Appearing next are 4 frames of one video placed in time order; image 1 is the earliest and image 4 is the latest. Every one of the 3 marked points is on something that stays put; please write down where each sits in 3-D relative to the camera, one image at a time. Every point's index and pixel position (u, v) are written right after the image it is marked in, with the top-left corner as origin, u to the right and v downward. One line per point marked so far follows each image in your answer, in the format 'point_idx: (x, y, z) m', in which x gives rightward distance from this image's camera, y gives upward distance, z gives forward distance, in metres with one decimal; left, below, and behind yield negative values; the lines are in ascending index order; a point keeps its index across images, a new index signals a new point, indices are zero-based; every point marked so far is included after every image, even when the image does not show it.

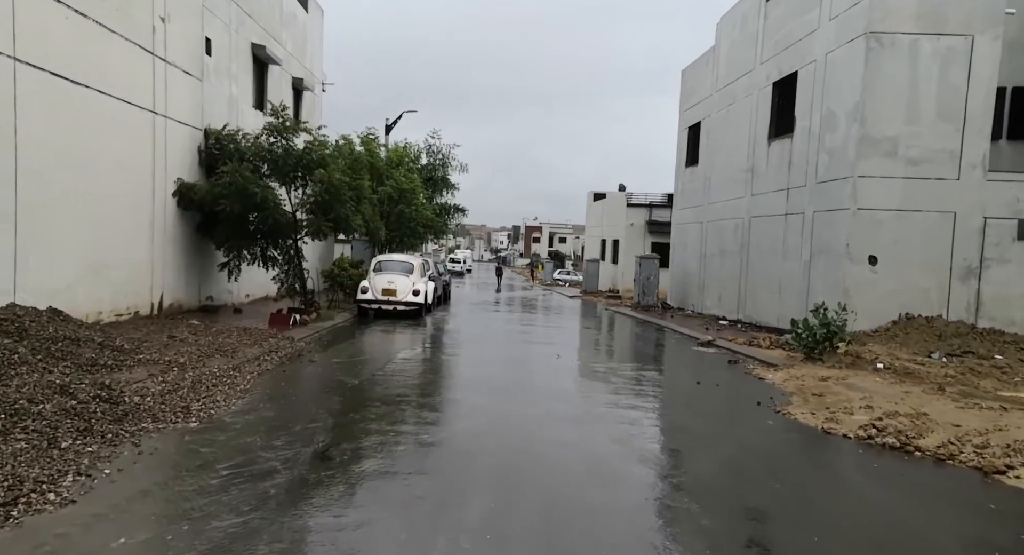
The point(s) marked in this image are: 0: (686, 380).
0: (+2.9, -1.7, +12.7) m
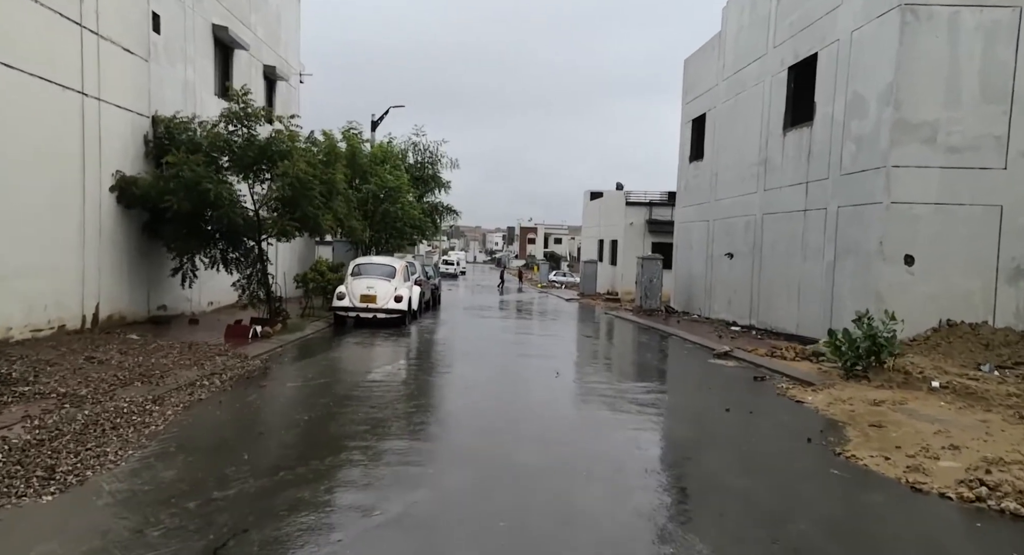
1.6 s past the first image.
0: (+2.8, -1.8, +10.7) m
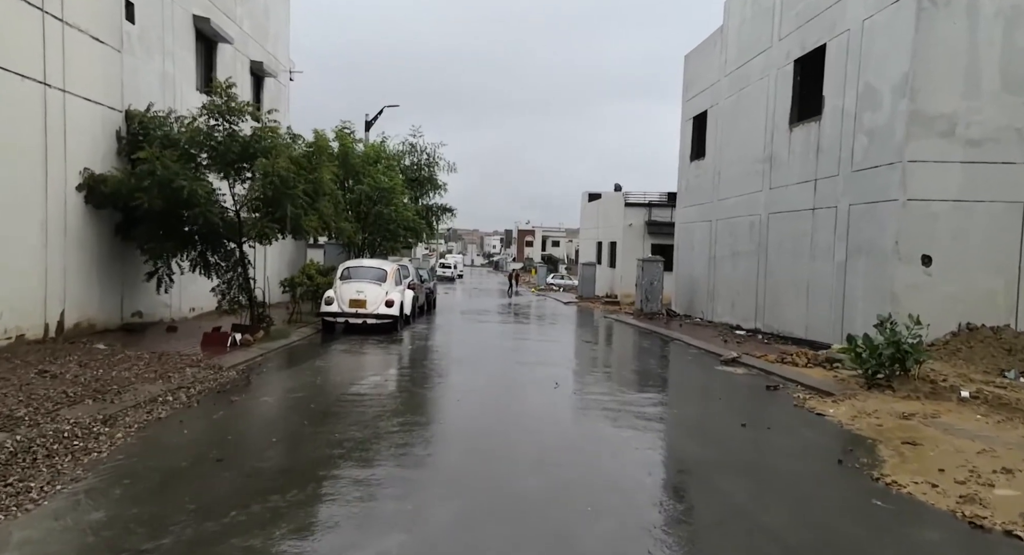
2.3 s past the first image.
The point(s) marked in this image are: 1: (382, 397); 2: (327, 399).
0: (+2.7, -1.8, +9.8) m
1: (-1.8, -1.7, +10.8) m
2: (-2.6, -1.7, +10.5) m
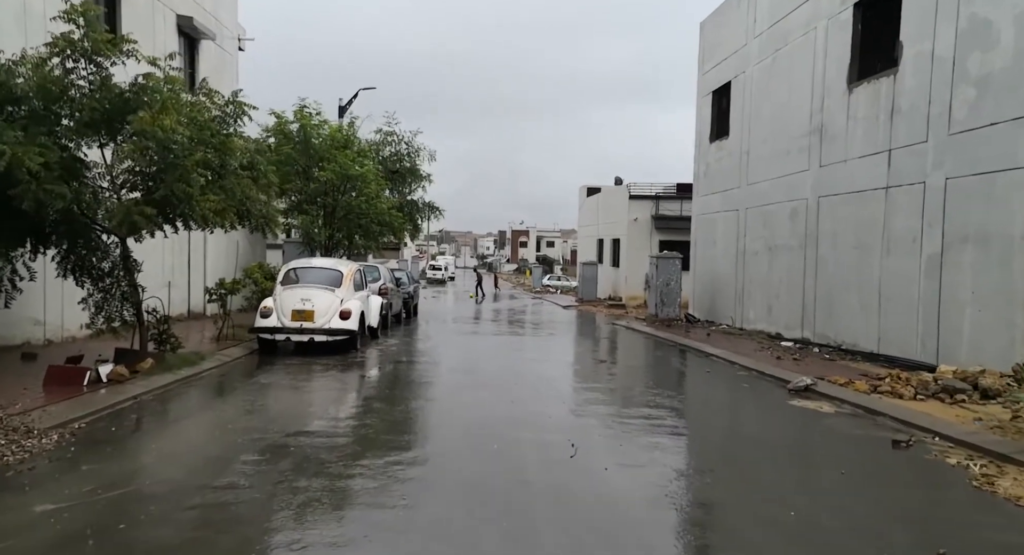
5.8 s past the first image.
0: (+2.7, -1.8, +5.6) m
1: (-1.9, -1.7, +6.5) m
2: (-2.6, -1.7, +6.3) m
